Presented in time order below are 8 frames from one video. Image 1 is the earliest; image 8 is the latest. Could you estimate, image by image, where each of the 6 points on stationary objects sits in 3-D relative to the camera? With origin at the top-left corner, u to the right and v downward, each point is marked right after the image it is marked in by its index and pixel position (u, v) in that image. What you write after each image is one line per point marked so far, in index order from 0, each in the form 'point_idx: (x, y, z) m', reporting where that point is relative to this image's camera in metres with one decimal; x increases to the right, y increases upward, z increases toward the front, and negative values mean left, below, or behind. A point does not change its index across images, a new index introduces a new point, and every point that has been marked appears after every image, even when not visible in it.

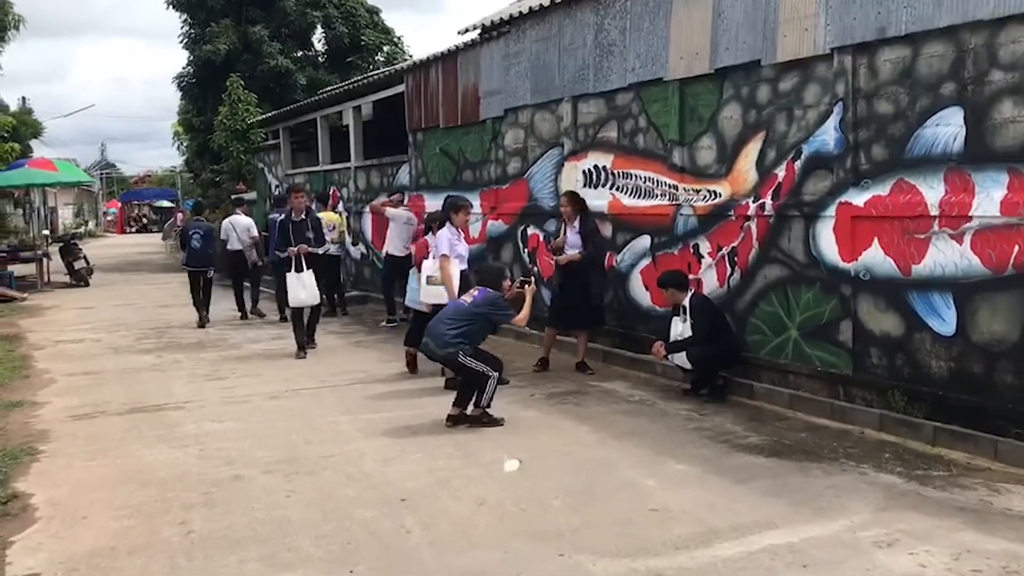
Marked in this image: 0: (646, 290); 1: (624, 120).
0: (+1.2, 0.0, +8.4) m
1: (+1.0, +1.5, +8.6) m
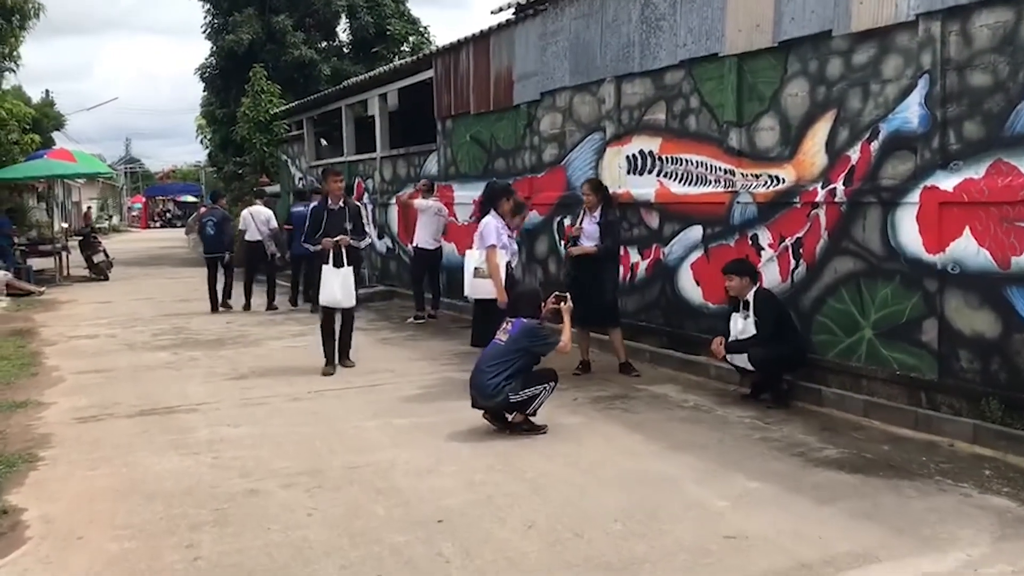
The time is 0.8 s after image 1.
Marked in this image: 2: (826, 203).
0: (+1.5, 0.0, +7.8) m
1: (+1.3, +1.5, +7.9) m
2: (+2.1, +0.6, +6.4) m
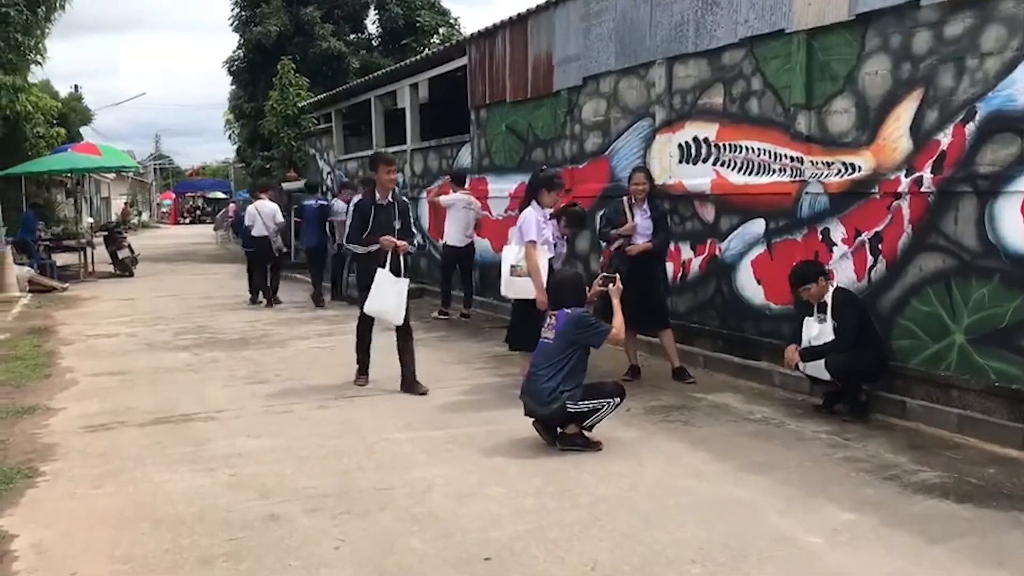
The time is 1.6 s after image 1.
0: (+1.8, 0.0, +7.1) m
1: (+1.6, +1.5, +7.3) m
2: (+2.3, +0.6, +5.8) m
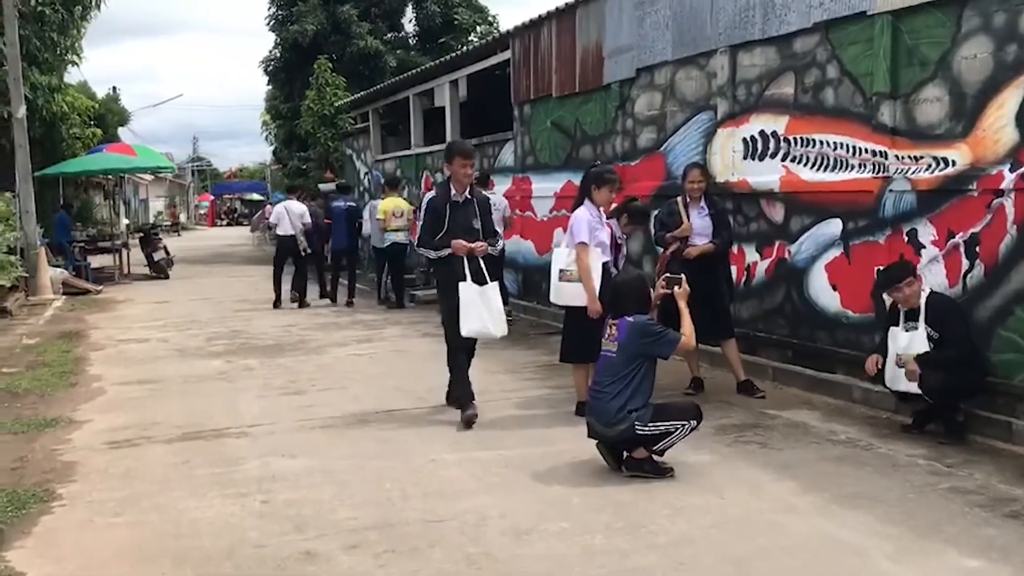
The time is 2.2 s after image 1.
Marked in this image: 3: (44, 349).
0: (+2.2, 0.0, +6.5) m
1: (+2.0, +1.5, +6.7) m
2: (+2.7, +0.5, +5.2) m
3: (-4.7, -0.6, +9.8) m
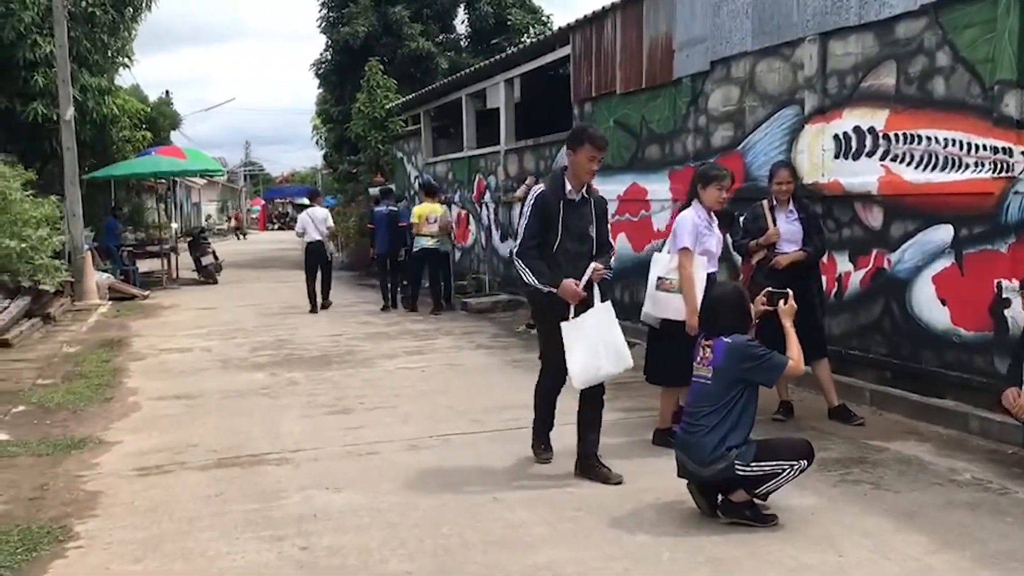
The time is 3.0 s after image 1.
0: (+2.6, -0.1, +5.8) m
1: (+2.4, +1.4, +6.0) m
2: (+3.0, +0.4, +4.4) m
3: (-4.1, -0.7, +9.4) m
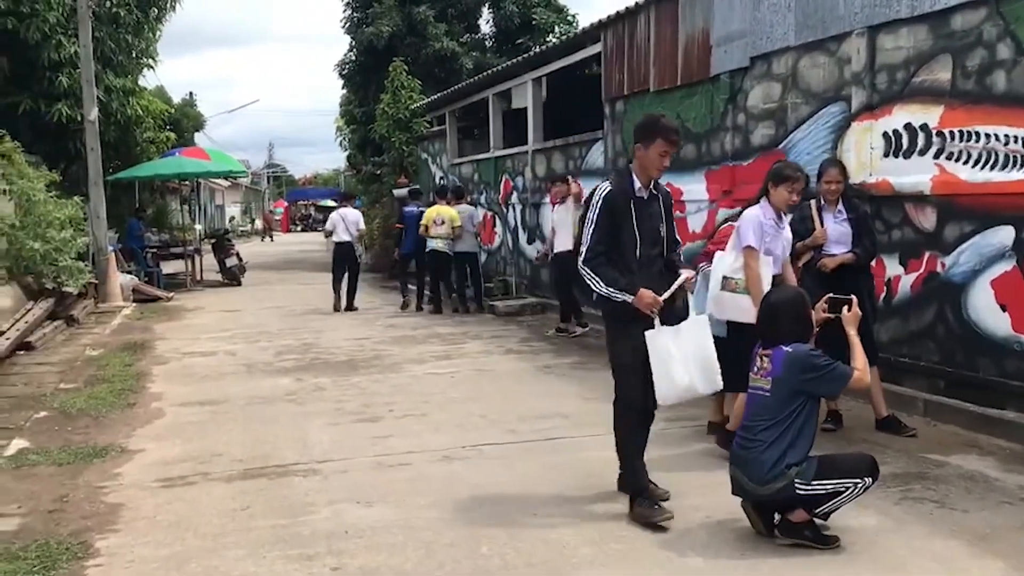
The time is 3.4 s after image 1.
0: (+2.8, -0.1, +5.5) m
1: (+2.6, +1.4, +5.7) m
2: (+3.2, +0.4, +4.1) m
3: (-3.8, -0.7, +9.2) m
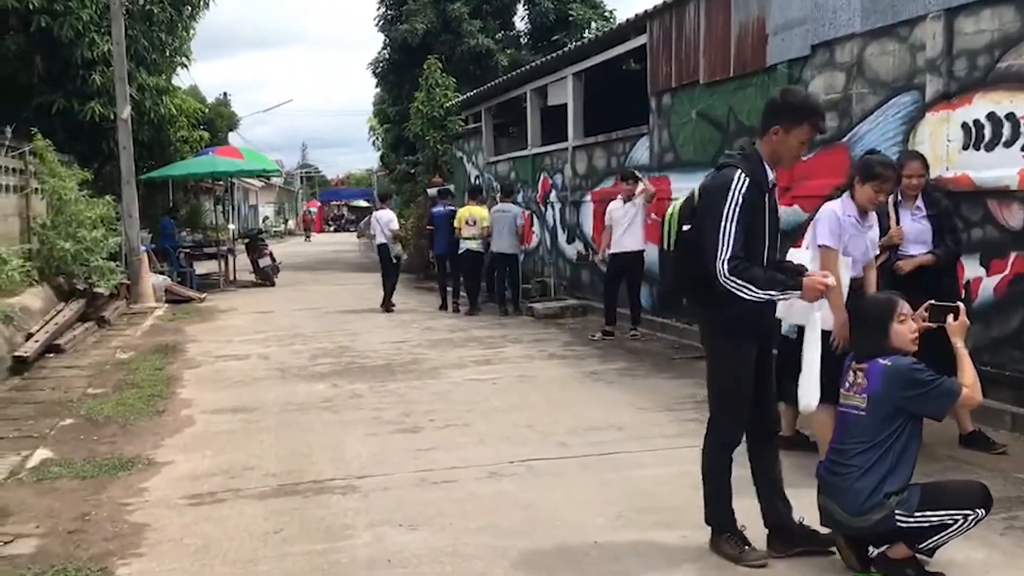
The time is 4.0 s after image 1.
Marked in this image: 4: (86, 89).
0: (+3.0, -0.1, +5.0) m
1: (+2.9, +1.4, +5.2) m
2: (+3.4, +0.4, +3.6) m
3: (-3.4, -0.7, +8.9) m
4: (-6.7, +3.1, +15.5) m
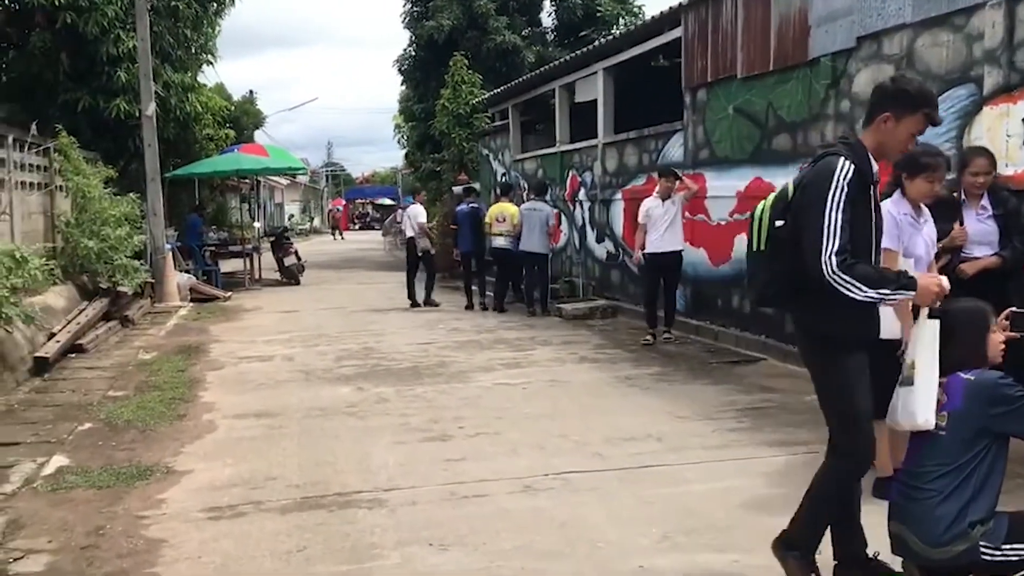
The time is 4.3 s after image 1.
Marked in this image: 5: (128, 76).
0: (+3.2, -0.2, +4.7) m
1: (+3.1, +1.3, +4.9) m
2: (+3.5, +0.4, +3.3) m
3: (-3.2, -0.7, +8.8) m
4: (-6.3, +3.2, +15.4) m
5: (-6.0, +3.3, +15.3) m
